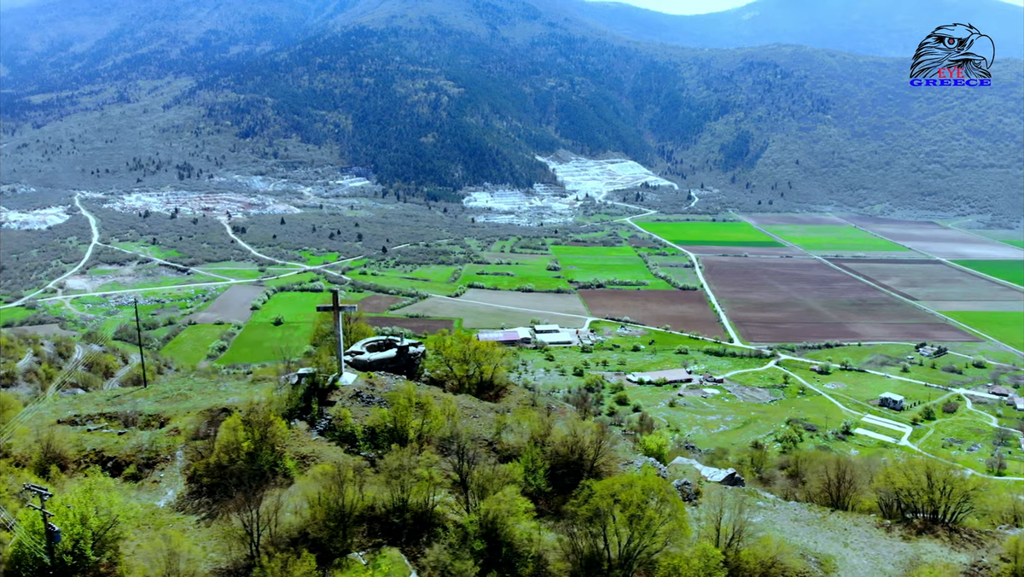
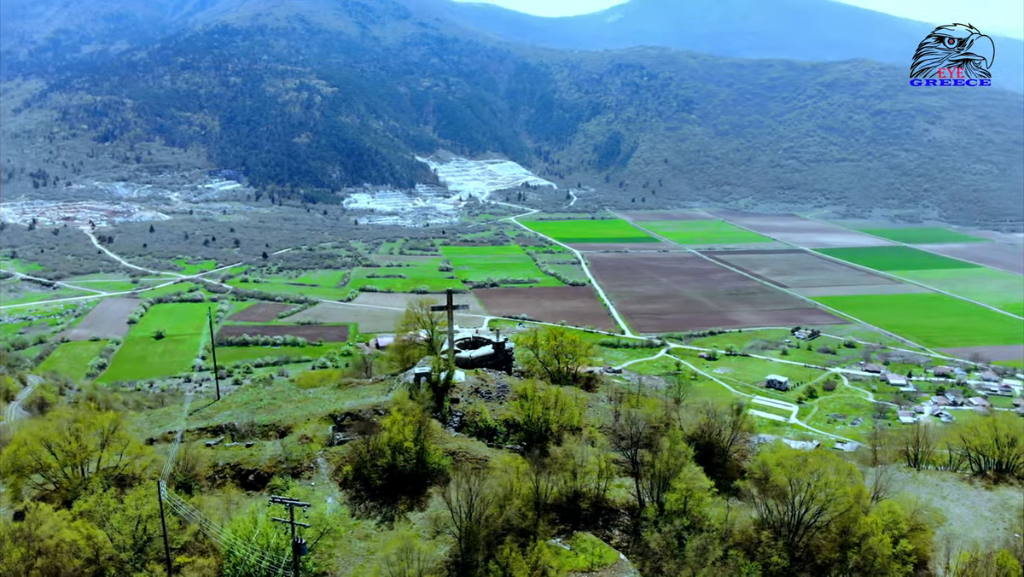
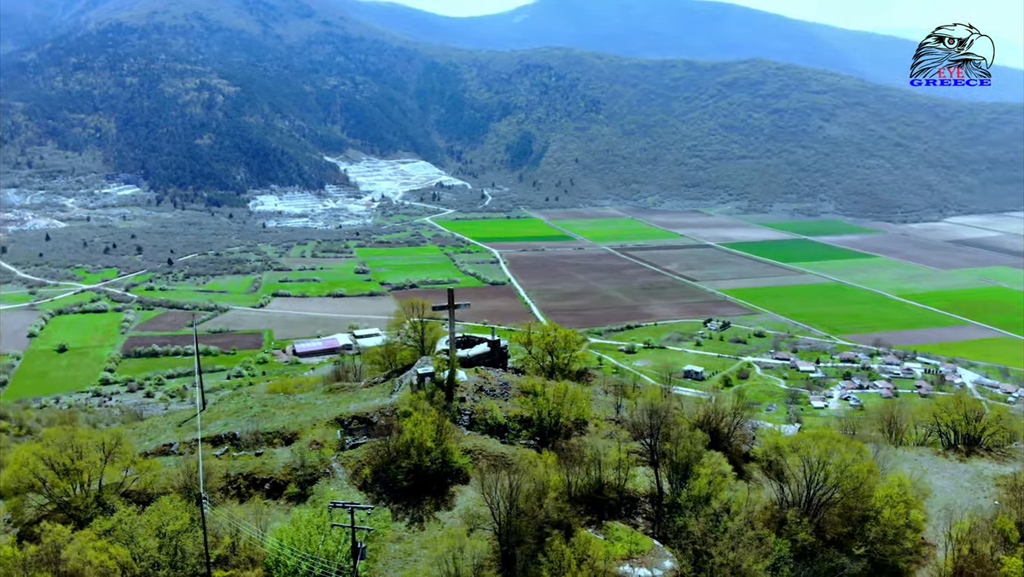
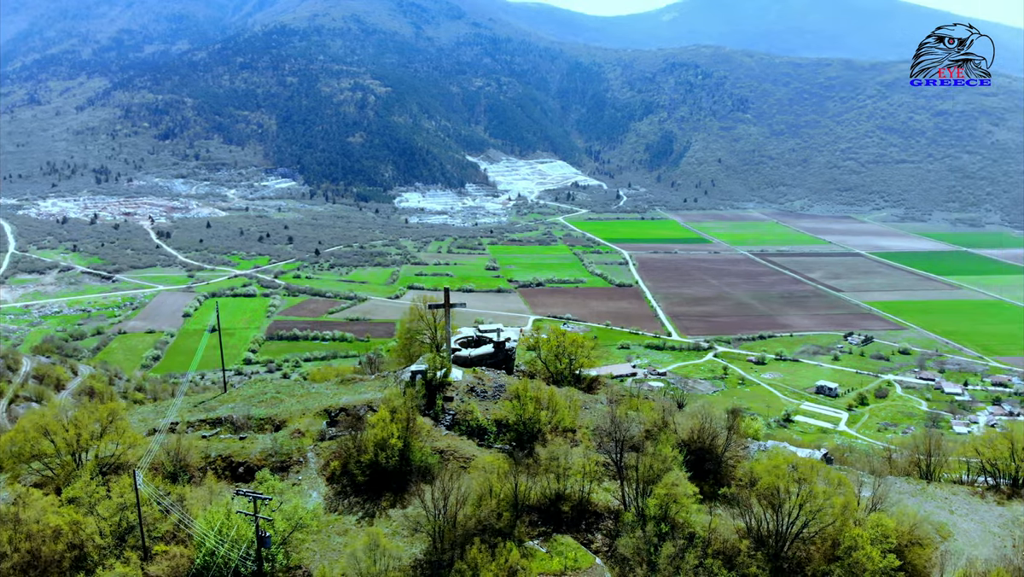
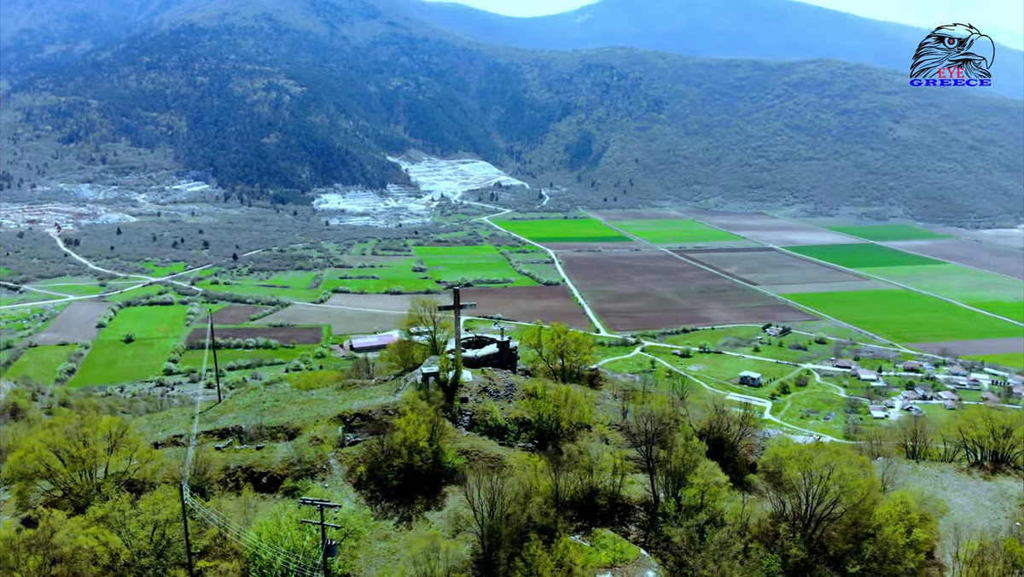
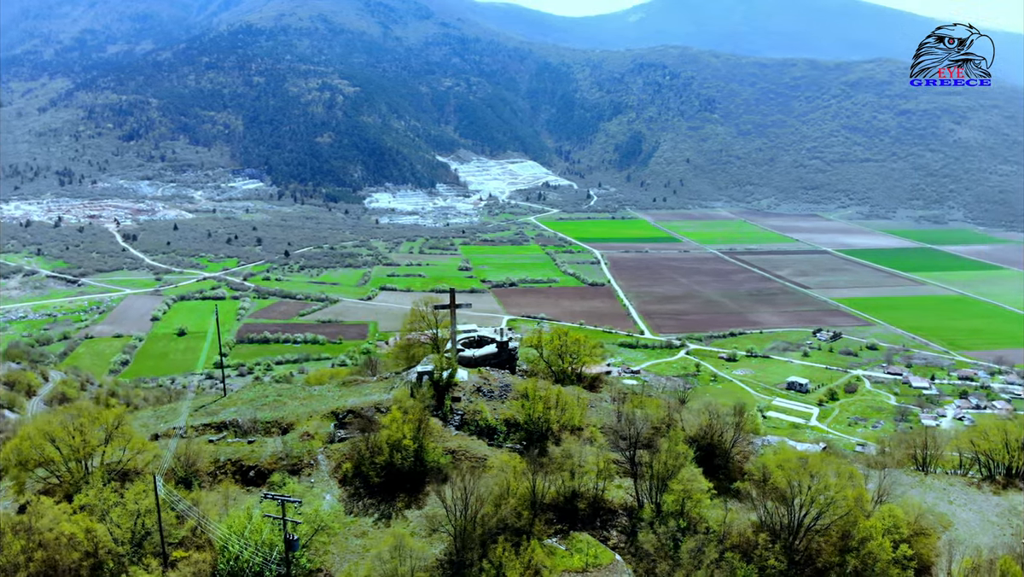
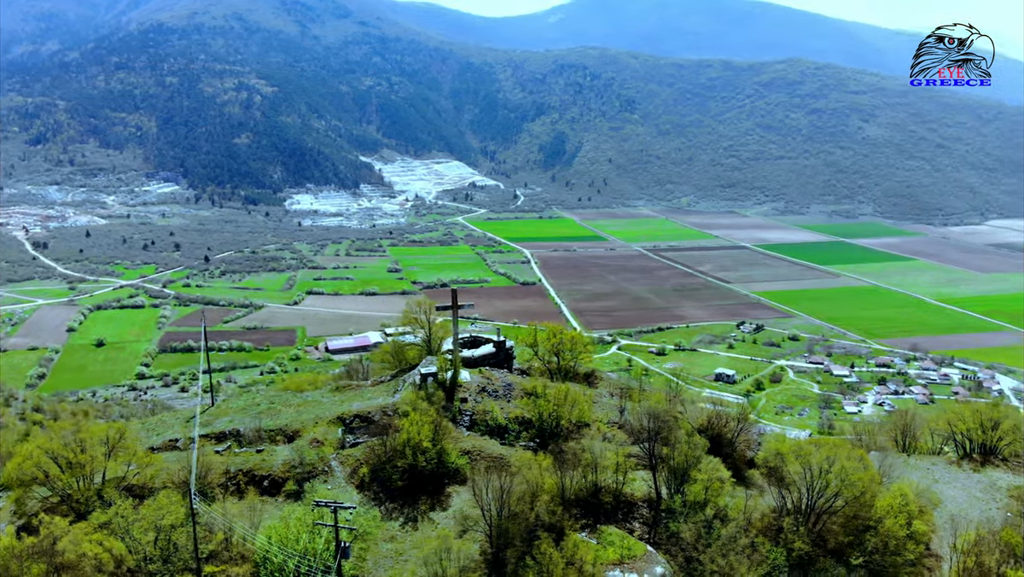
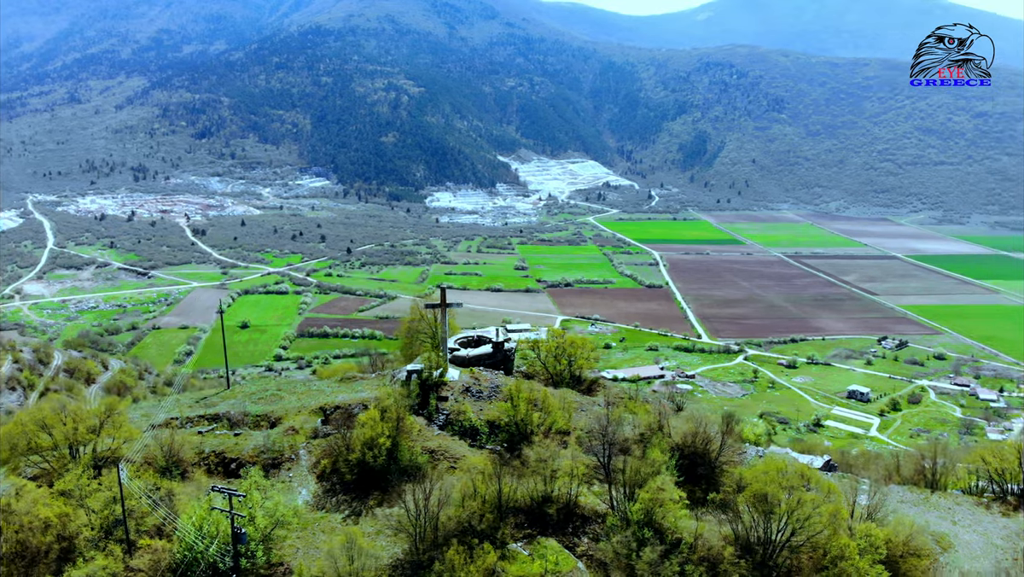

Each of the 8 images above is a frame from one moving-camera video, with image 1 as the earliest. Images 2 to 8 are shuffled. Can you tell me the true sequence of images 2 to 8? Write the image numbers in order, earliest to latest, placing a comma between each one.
8, 4, 6, 2, 5, 7, 3
